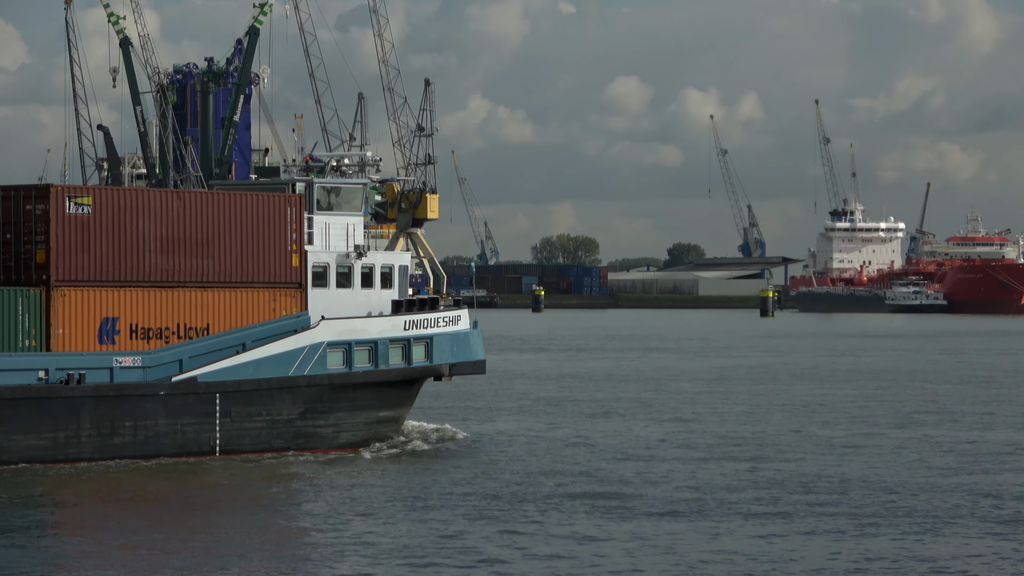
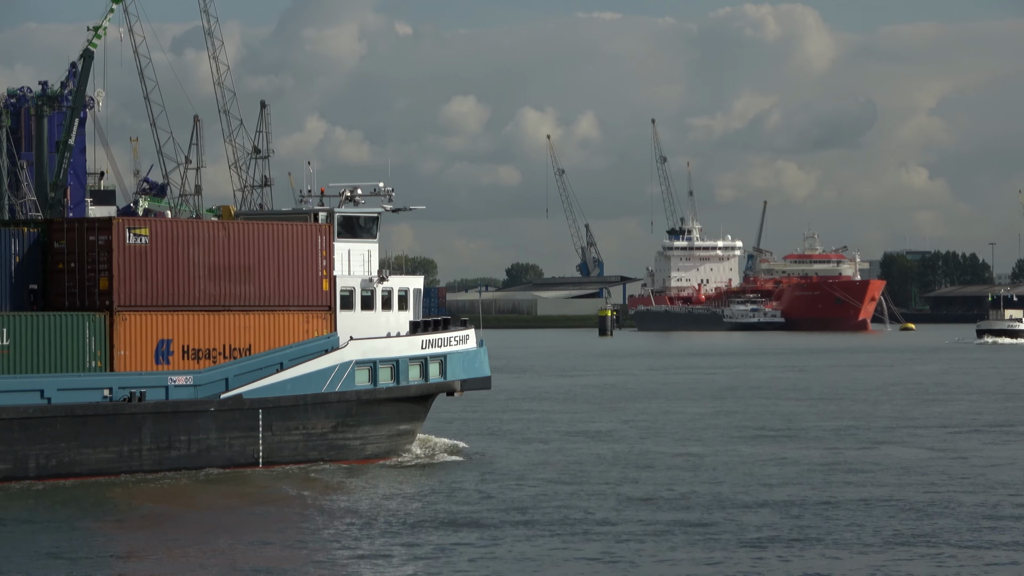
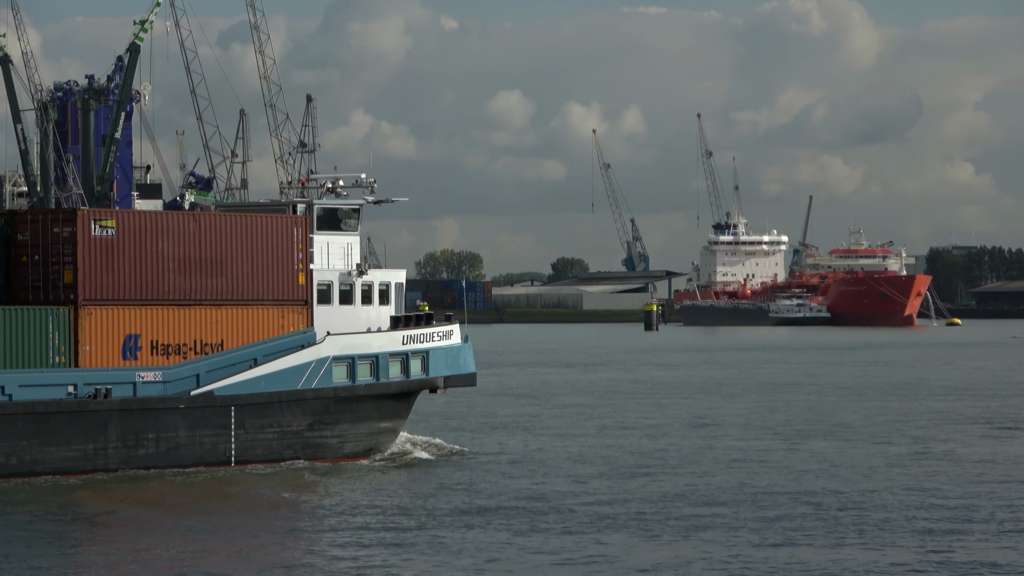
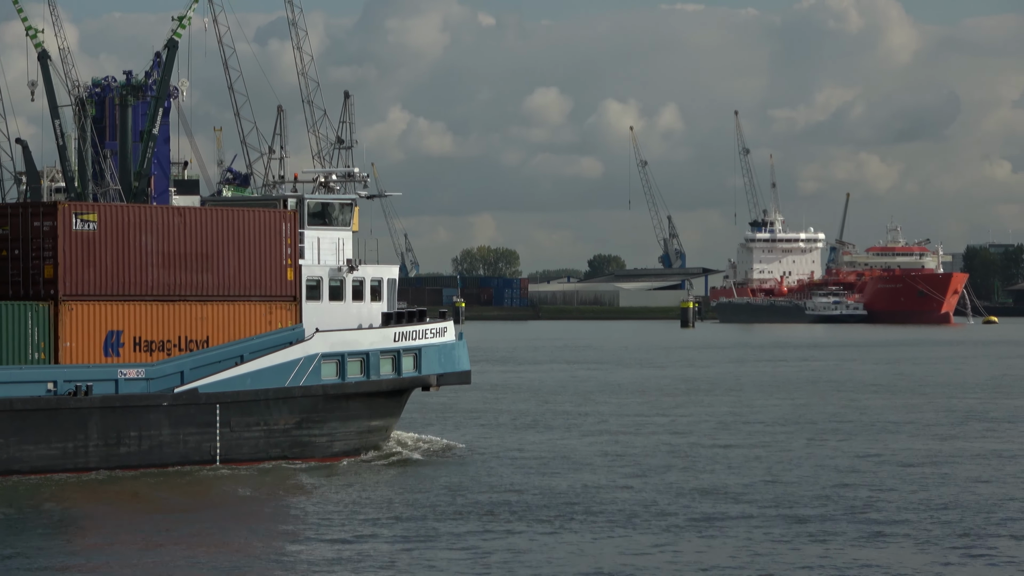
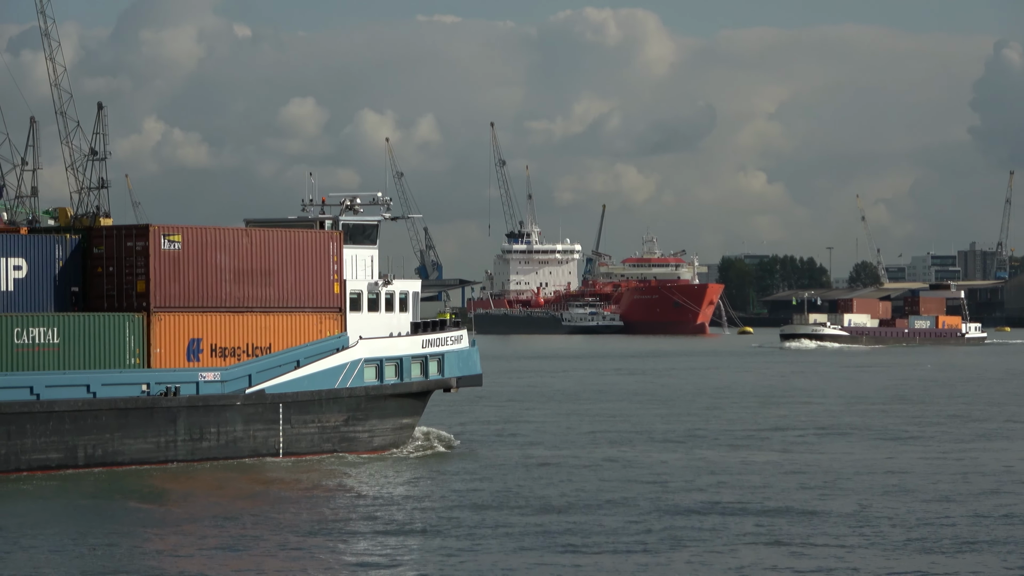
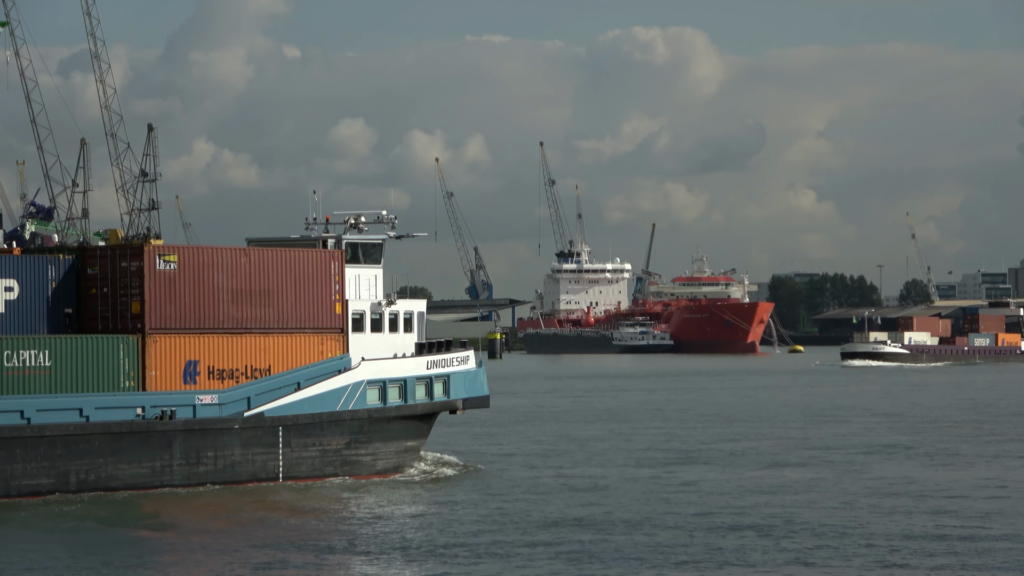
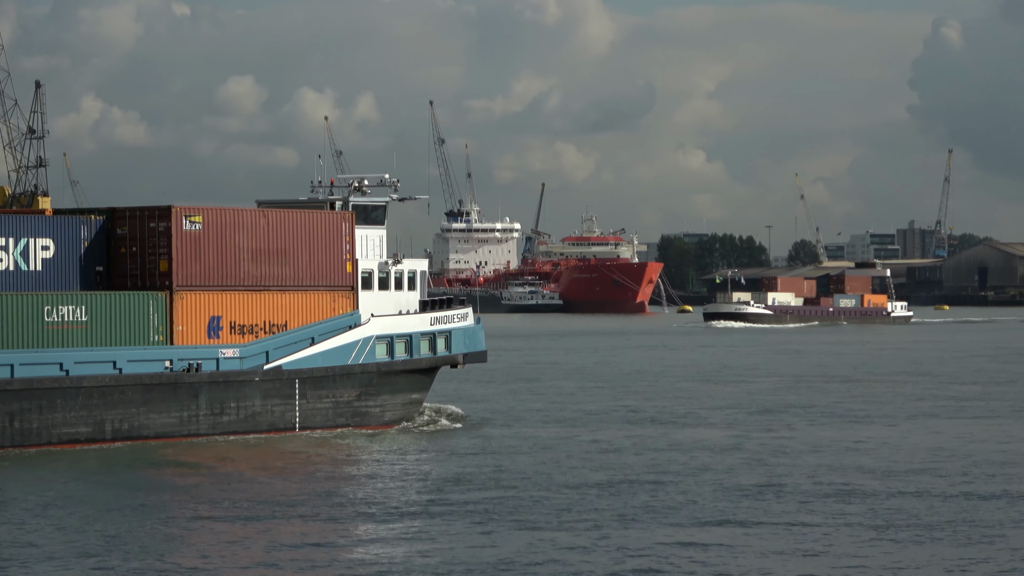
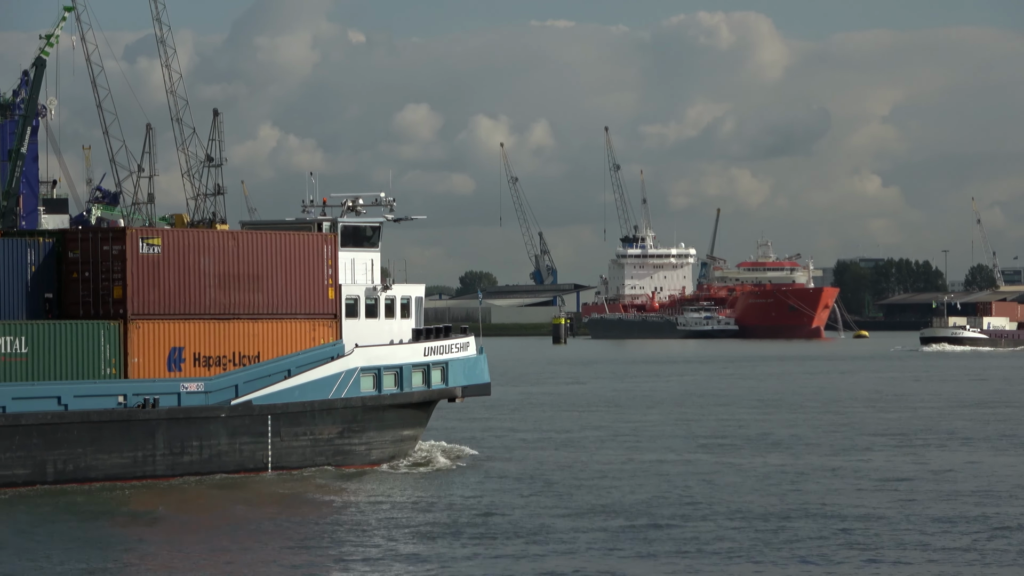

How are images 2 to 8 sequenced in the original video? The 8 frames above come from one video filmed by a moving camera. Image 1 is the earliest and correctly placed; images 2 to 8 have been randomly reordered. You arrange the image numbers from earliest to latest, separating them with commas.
4, 3, 2, 8, 6, 5, 7
